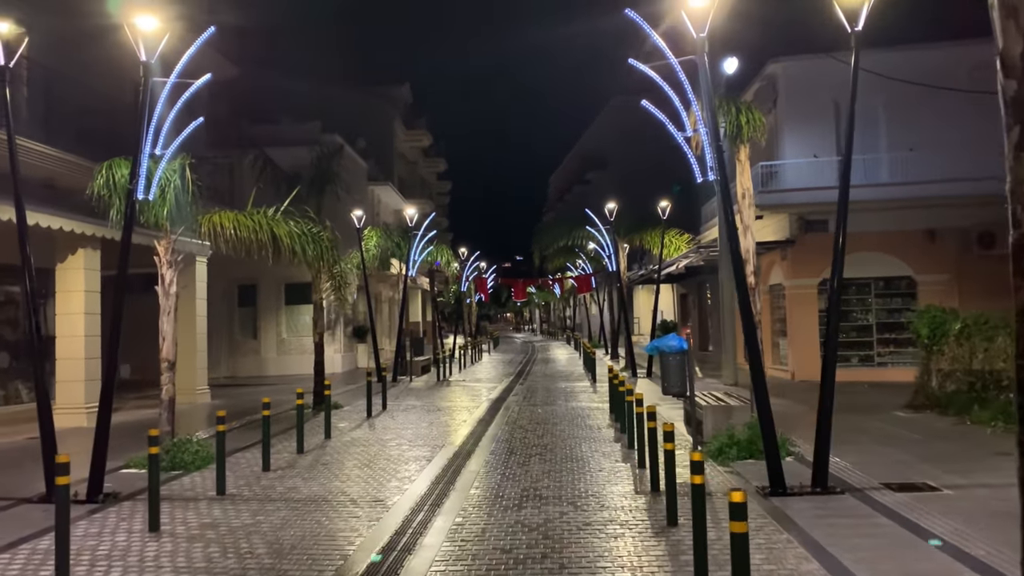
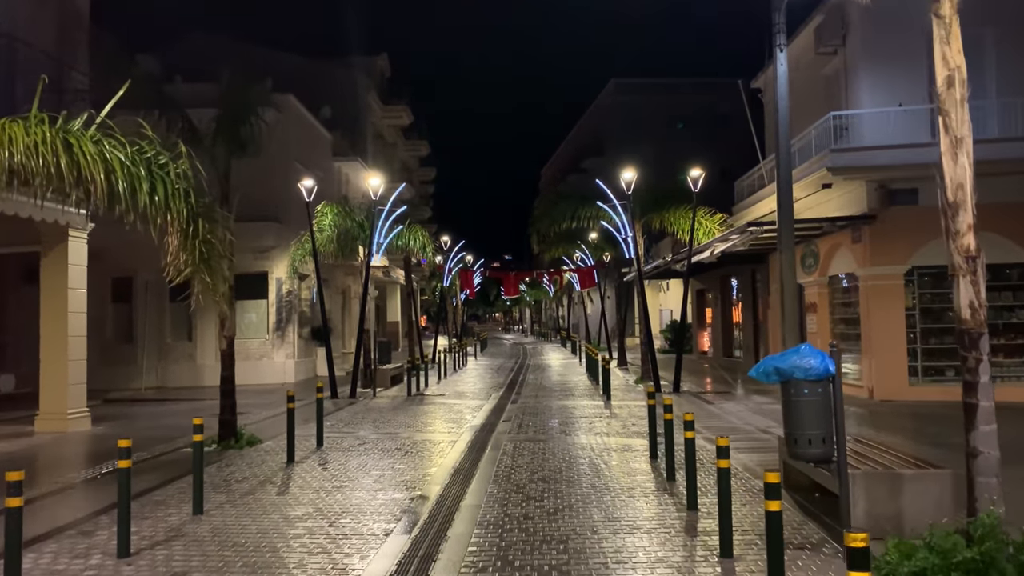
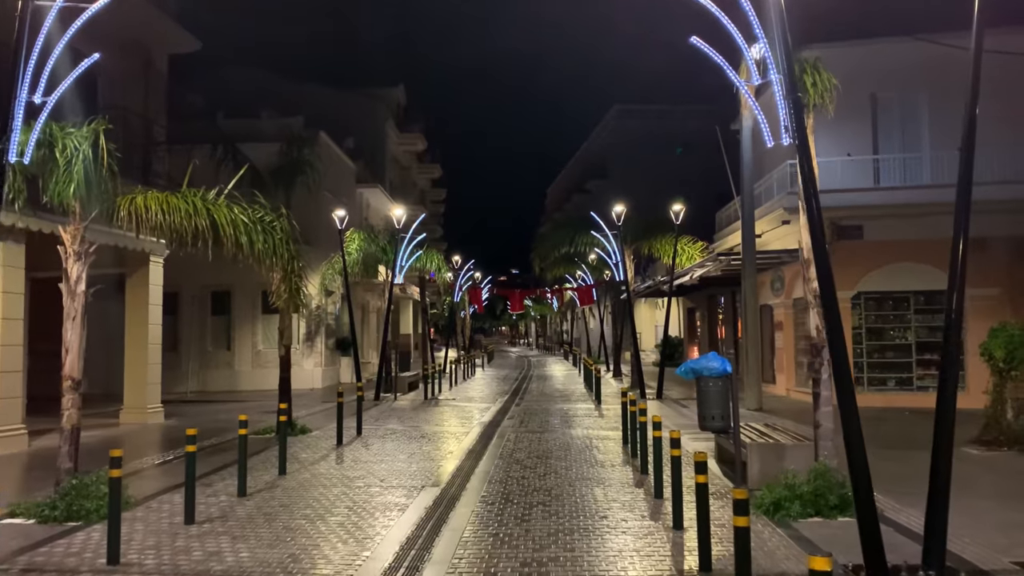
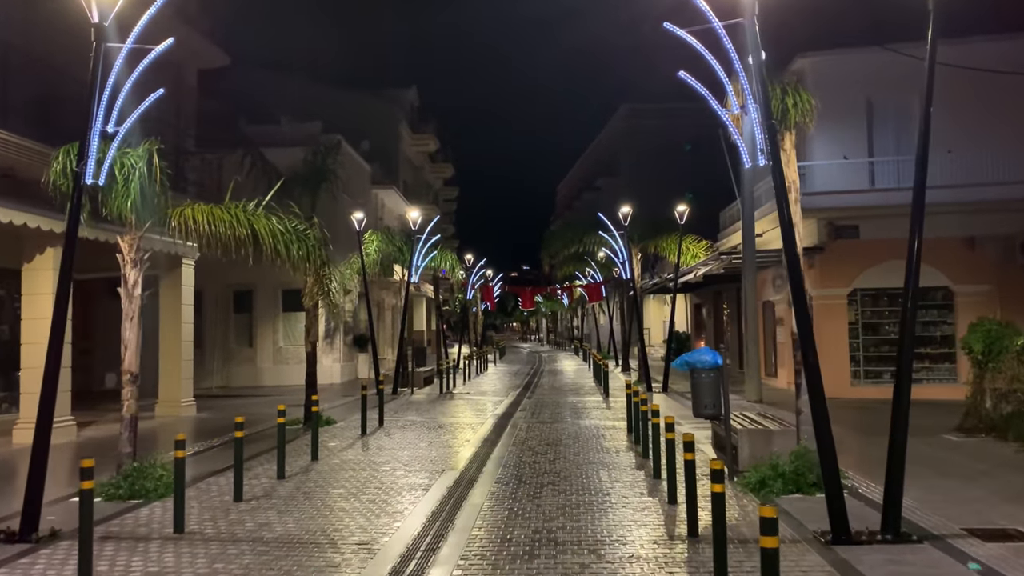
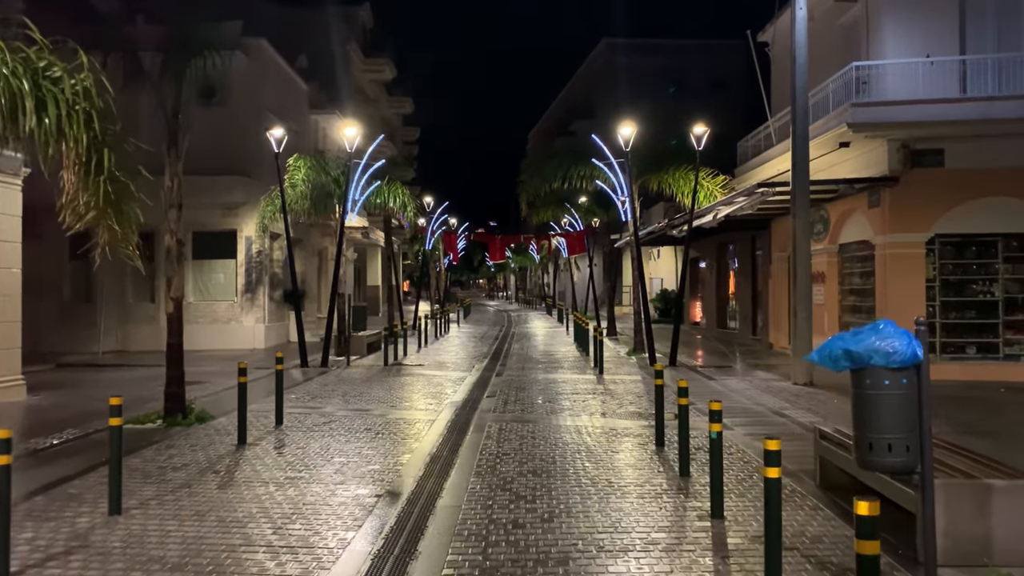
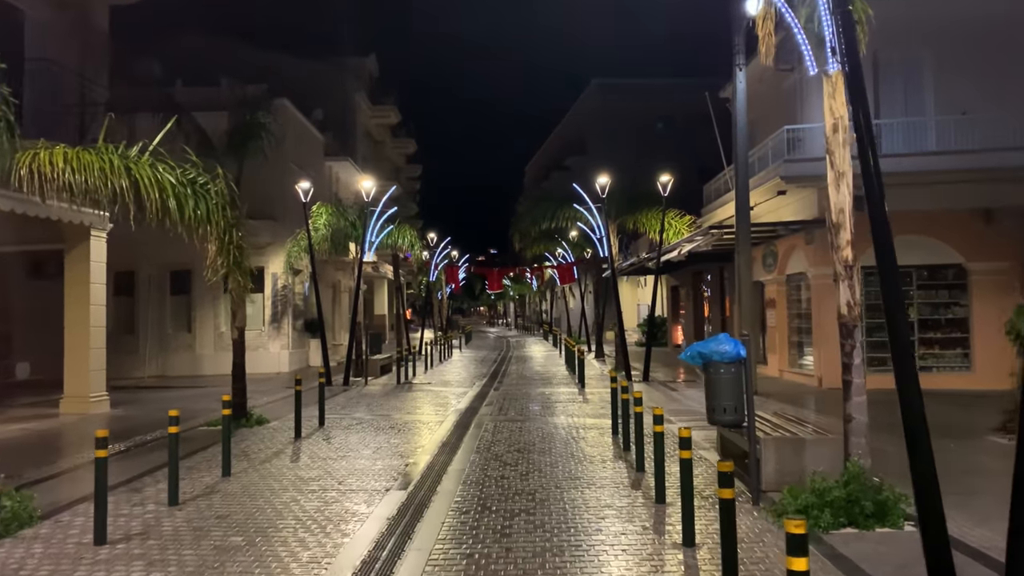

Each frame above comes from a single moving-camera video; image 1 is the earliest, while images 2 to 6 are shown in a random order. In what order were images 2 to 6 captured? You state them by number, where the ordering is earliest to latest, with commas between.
4, 3, 6, 2, 5
